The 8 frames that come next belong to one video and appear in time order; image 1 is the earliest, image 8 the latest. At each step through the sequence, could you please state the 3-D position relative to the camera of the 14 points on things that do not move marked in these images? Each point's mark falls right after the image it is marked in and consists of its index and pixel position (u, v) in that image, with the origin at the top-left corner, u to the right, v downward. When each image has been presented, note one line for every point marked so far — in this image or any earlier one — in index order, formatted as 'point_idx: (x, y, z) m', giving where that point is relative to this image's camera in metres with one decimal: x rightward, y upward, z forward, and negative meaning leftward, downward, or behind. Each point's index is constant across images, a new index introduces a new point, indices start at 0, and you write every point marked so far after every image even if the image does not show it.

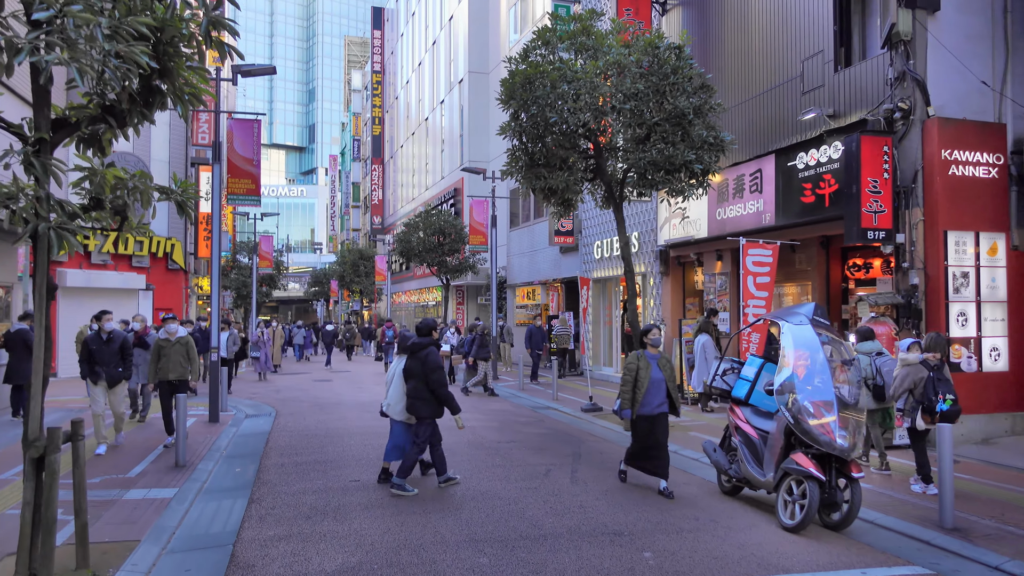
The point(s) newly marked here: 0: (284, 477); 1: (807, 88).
0: (-2.6, -2.2, +9.0) m
1: (+4.8, +3.3, +12.8) m
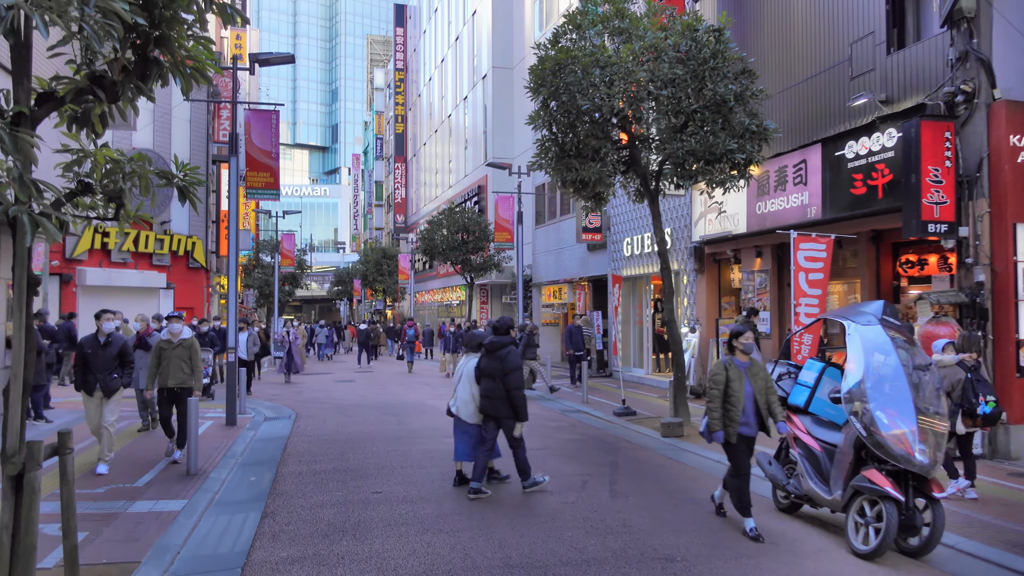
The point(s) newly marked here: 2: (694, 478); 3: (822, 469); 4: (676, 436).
0: (-2.3, -2.2, +8.4) m
1: (+5.3, +3.3, +12.0) m
2: (+2.1, -2.2, +8.8) m
3: (+2.7, -1.6, +6.8) m
4: (+2.5, -2.3, +11.9) m
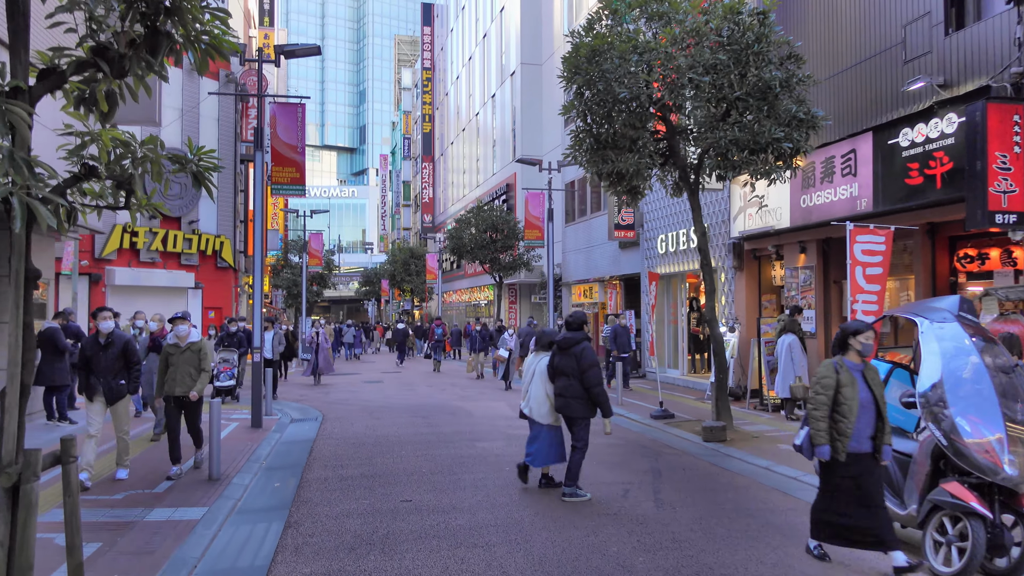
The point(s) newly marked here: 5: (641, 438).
0: (-1.9, -2.1, +8.0) m
1: (+5.8, +3.4, +11.3) m
2: (+2.5, -2.1, +8.2) m
3: (+3.0, -1.5, +6.2) m
4: (+3.0, -2.2, +11.3) m
5: (+1.9, -2.3, +11.8) m
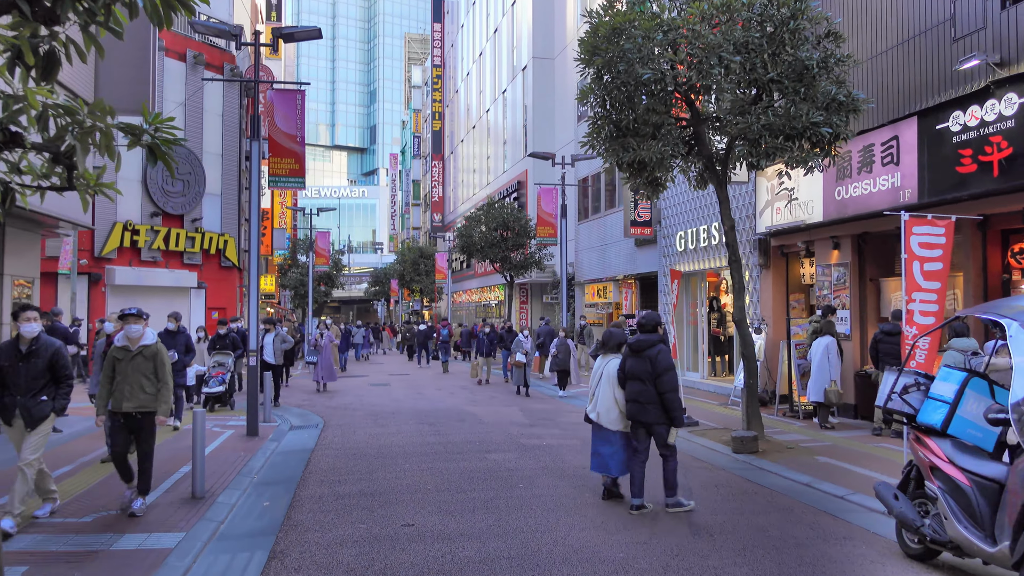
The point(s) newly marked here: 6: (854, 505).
0: (-1.8, -2.1, +7.2) m
1: (+6.0, +3.4, +10.4) m
2: (+2.6, -2.1, +7.3) m
3: (+3.1, -1.5, +5.2) m
4: (+3.2, -2.2, +10.4) m
5: (+2.1, -2.2, +10.9) m
6: (+3.3, -2.1, +7.7) m
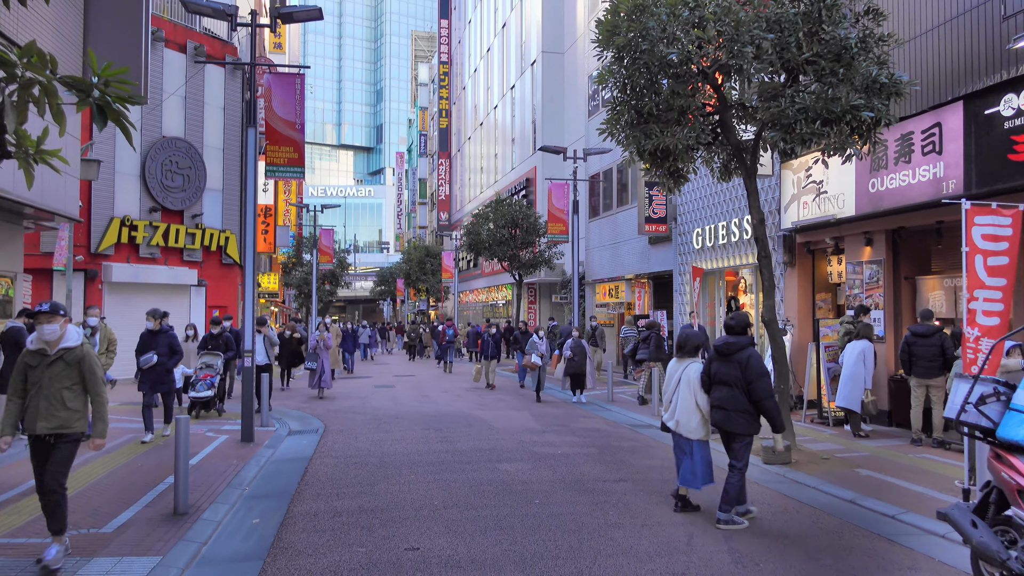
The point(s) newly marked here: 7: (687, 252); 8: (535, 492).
0: (-1.6, -2.1, +6.4) m
1: (+6.1, +3.4, +9.6) m
2: (+2.7, -2.1, +6.5) m
3: (+3.2, -1.5, +4.5) m
4: (+3.3, -2.2, +9.6) m
5: (+2.3, -2.2, +10.1) m
6: (+3.5, -2.1, +6.9) m
7: (+4.4, +0.9, +19.7) m
8: (+0.2, -2.1, +8.0) m
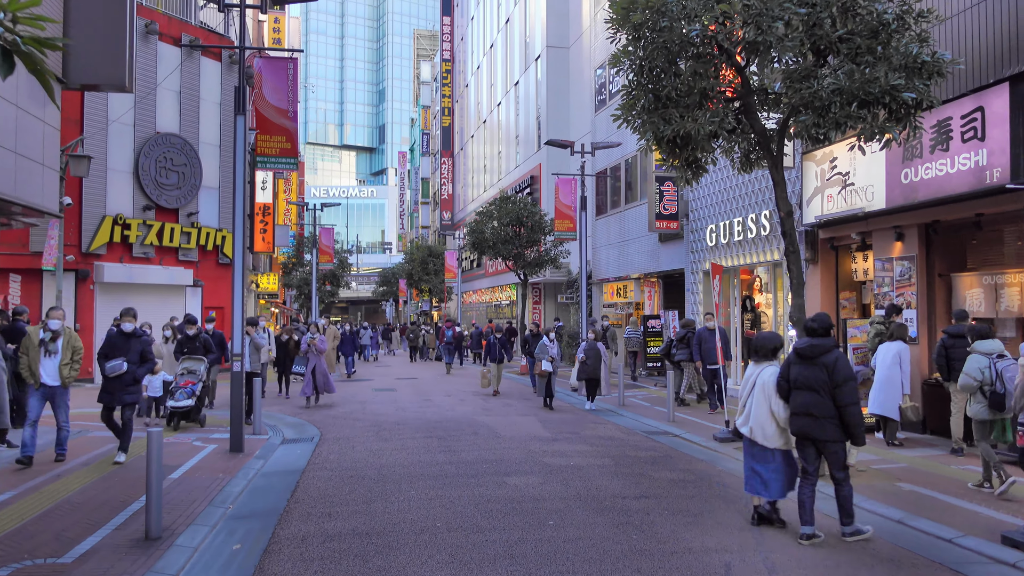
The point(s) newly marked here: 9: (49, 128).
0: (-1.5, -2.0, +5.6) m
1: (+6.2, +3.5, +8.8) m
2: (+2.8, -2.0, +5.8) m
3: (+3.3, -1.4, +3.7) m
4: (+3.4, -2.1, +8.8) m
5: (+2.4, -2.2, +9.3) m
6: (+3.6, -2.1, +6.1) m
7: (+4.5, +0.9, +18.9) m
8: (+0.3, -2.1, +7.2) m
9: (-6.6, +2.3, +11.1) m
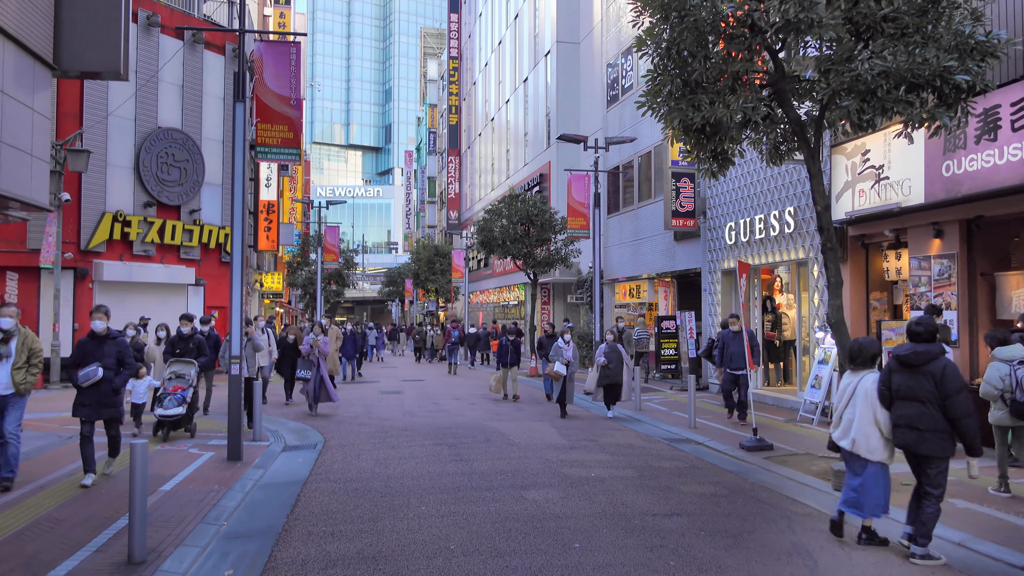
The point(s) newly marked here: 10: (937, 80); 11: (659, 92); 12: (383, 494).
0: (-1.4, -2.0, +5.0) m
1: (+6.4, +3.5, +8.1) m
2: (+3.0, -2.0, +5.1) m
3: (+3.5, -1.4, +3.0) m
4: (+3.6, -2.1, +8.2) m
5: (+2.6, -2.2, +8.7) m
6: (+3.7, -2.1, +5.4) m
7: (+4.8, +0.9, +18.2) m
8: (+0.5, -2.0, +6.6) m
9: (-6.4, +2.3, +10.5) m
10: (+4.4, +2.1, +8.0) m
11: (+1.8, +2.4, +9.4) m
12: (-1.3, -2.1, +7.9) m
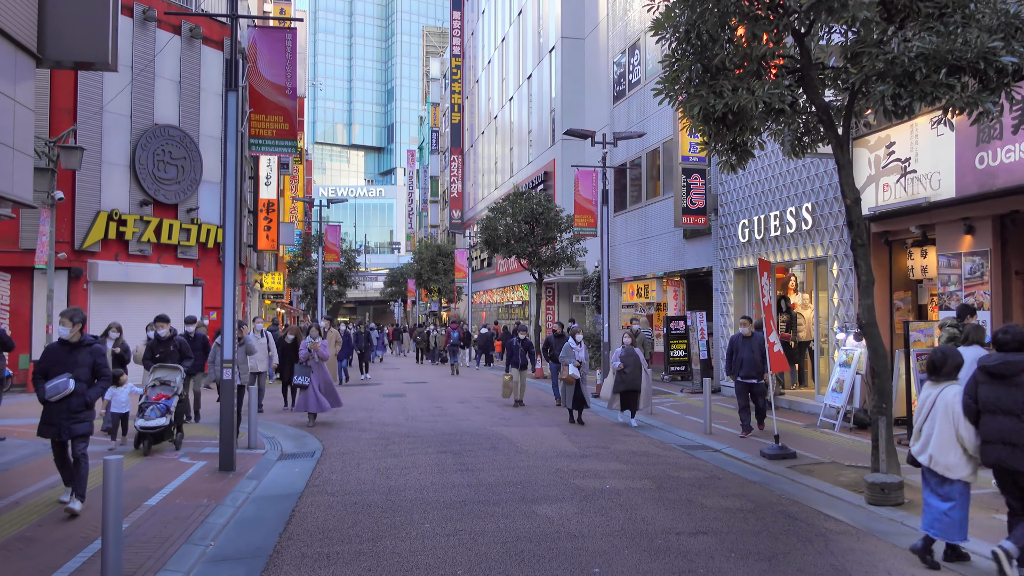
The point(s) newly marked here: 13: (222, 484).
0: (-1.3, -2.0, +4.4) m
1: (+6.5, +3.5, +7.5) m
2: (+3.1, -2.0, +4.5) m
3: (+3.5, -1.4, +2.4) m
4: (+3.7, -2.1, +7.6) m
5: (+2.7, -2.2, +8.1) m
6: (+3.8, -2.0, +4.8) m
7: (+4.9, +0.9, +17.6) m
8: (+0.6, -2.0, +6.0) m
9: (-6.3, +2.3, +9.9) m
10: (+4.4, +2.2, +7.4) m
11: (+1.9, +2.4, +8.9) m
12: (-1.2, -2.1, +7.4) m
13: (-3.2, -2.1, +8.5) m
